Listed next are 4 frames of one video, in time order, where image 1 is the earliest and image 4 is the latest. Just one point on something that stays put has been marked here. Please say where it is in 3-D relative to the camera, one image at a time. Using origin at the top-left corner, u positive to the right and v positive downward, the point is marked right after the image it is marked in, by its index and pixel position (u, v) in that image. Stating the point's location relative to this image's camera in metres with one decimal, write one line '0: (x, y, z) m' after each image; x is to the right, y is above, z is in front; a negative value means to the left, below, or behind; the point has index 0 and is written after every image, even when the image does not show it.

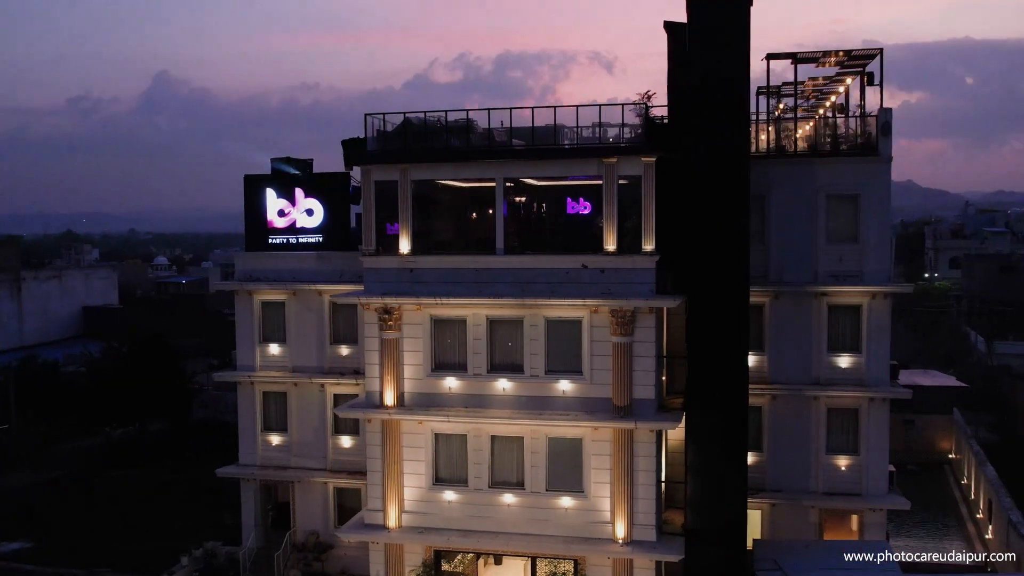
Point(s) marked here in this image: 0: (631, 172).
0: (+2.4, +2.2, +18.5) m
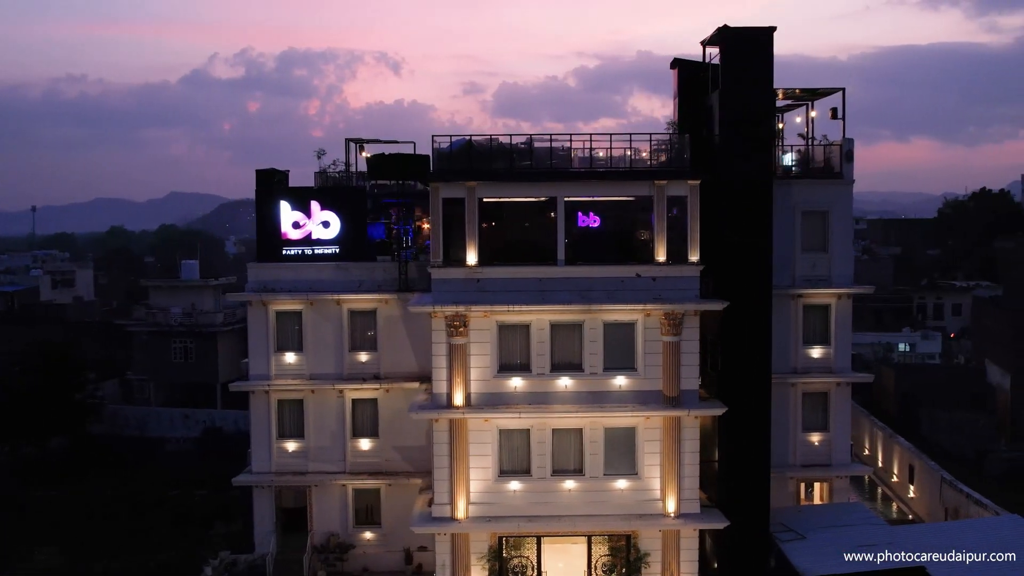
0: (+3.7, +2.1, +21.1) m
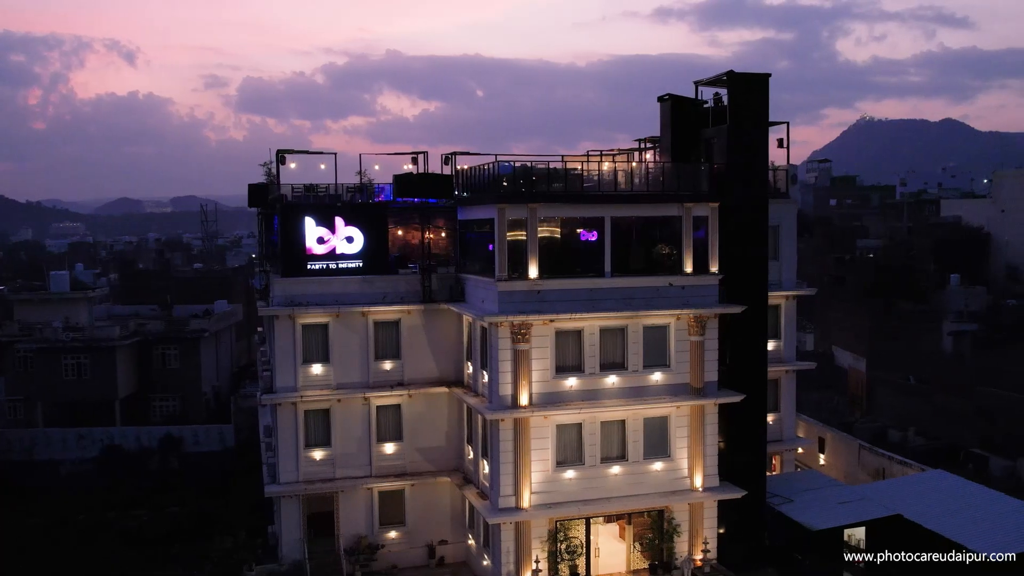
0: (+4.9, +1.9, +24.6) m
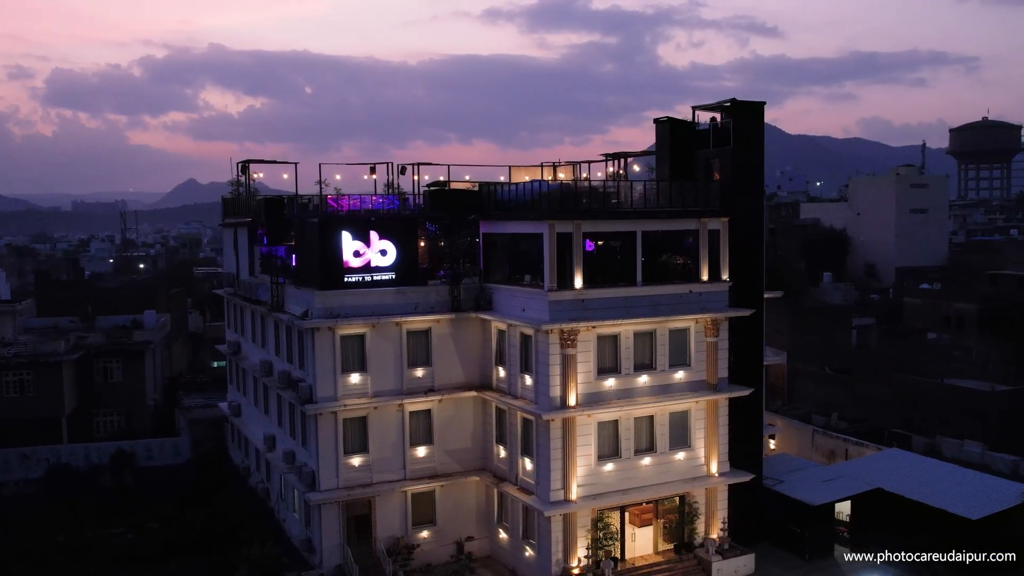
0: (+5.8, +1.7, +27.3) m
